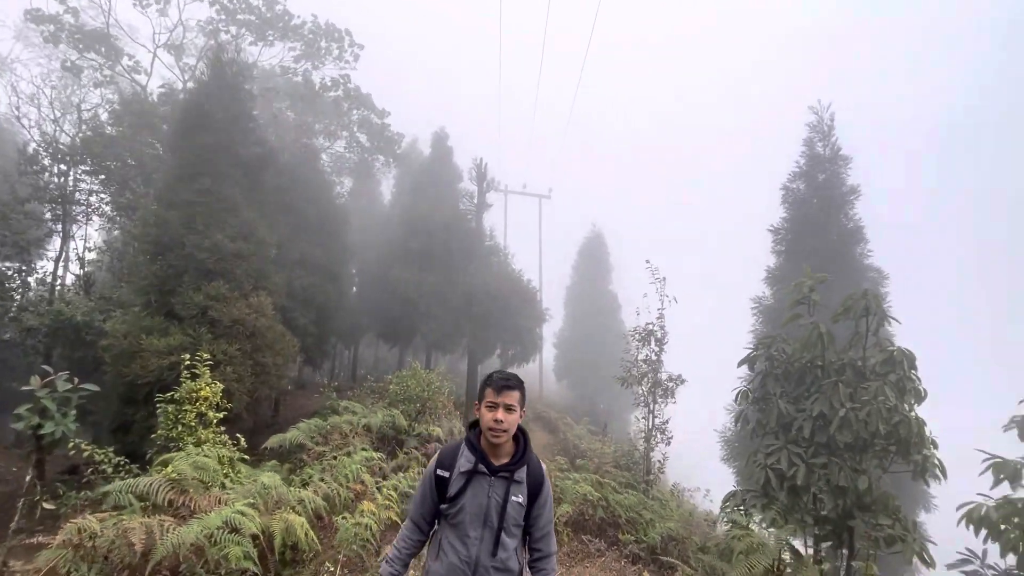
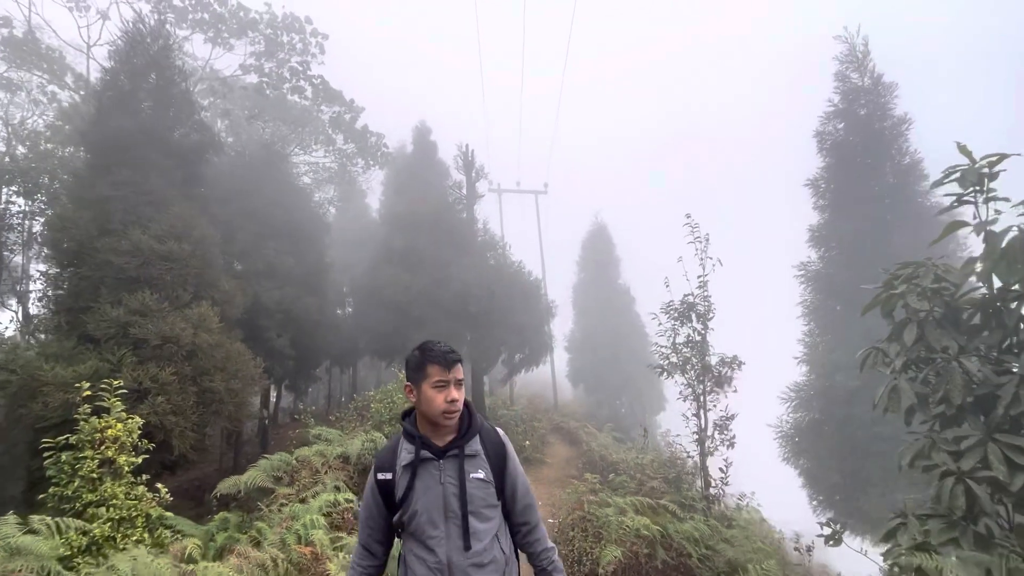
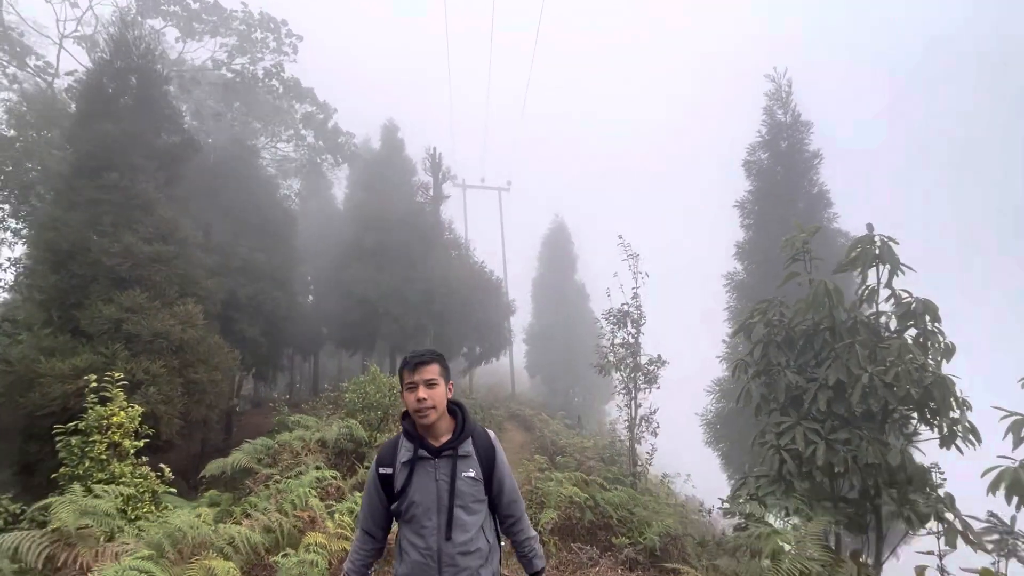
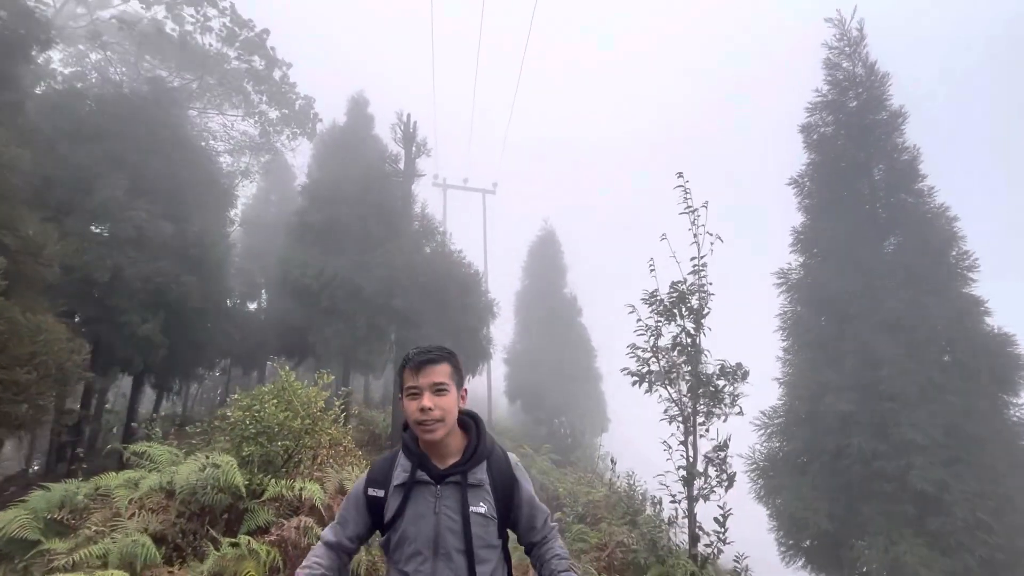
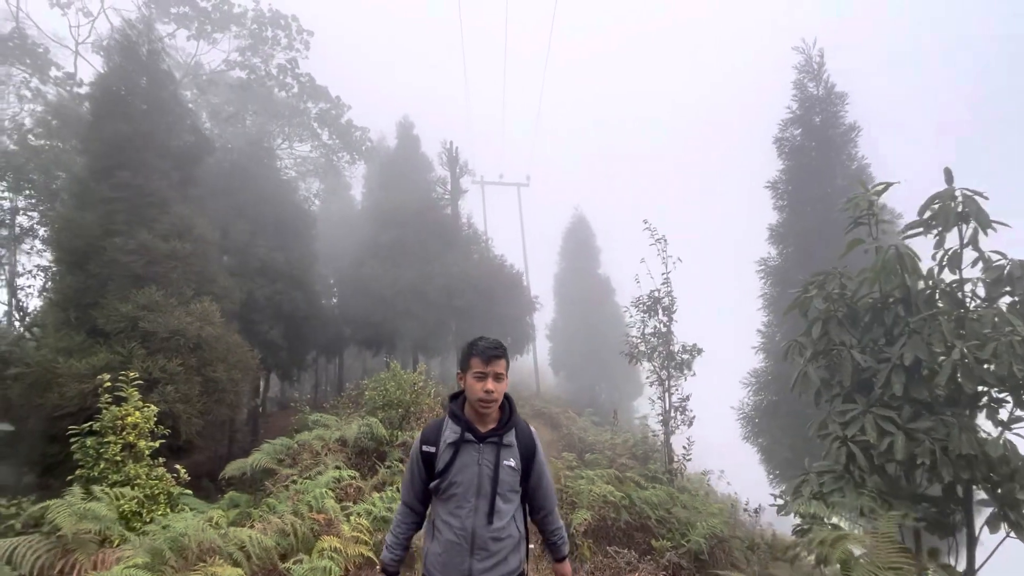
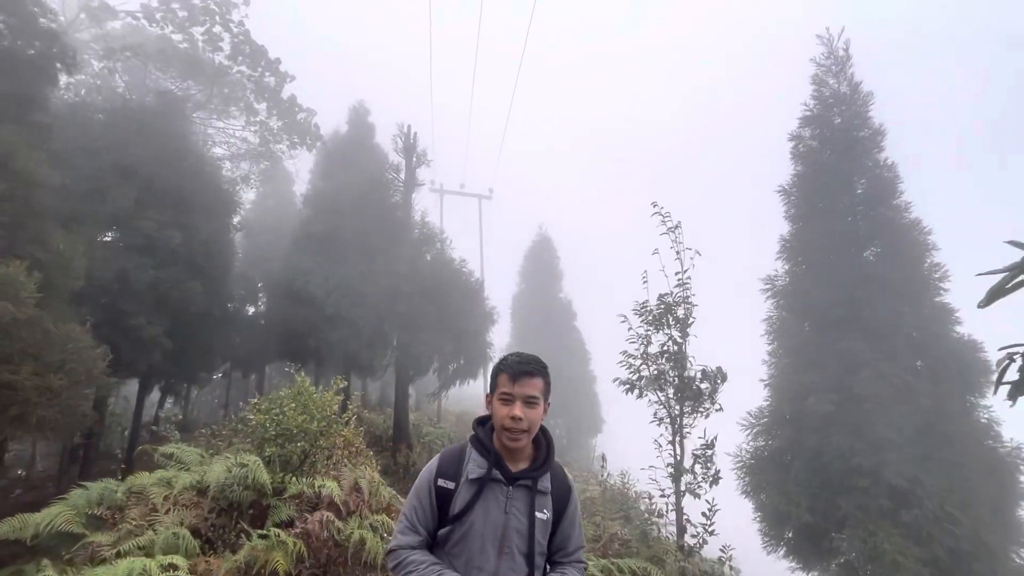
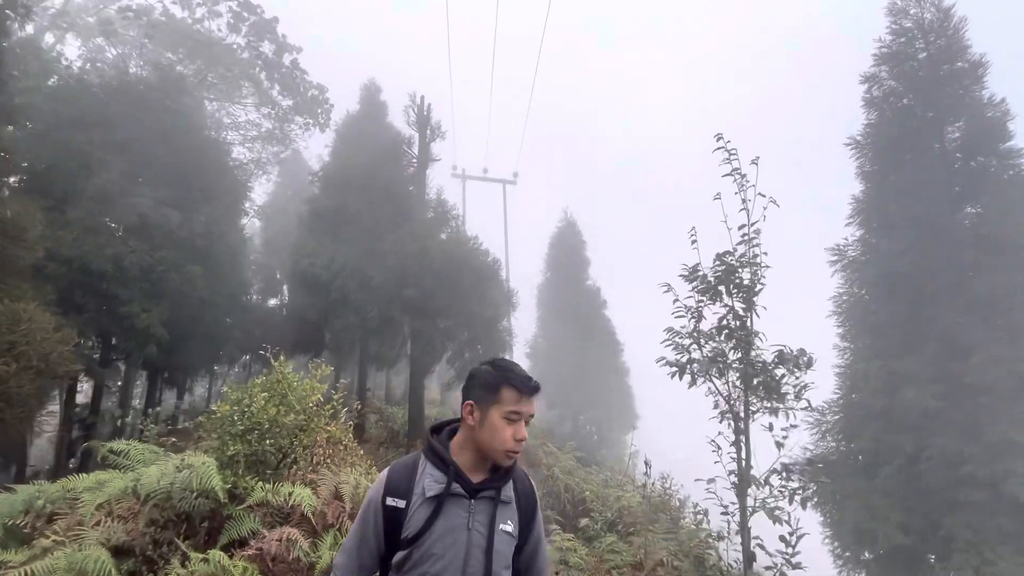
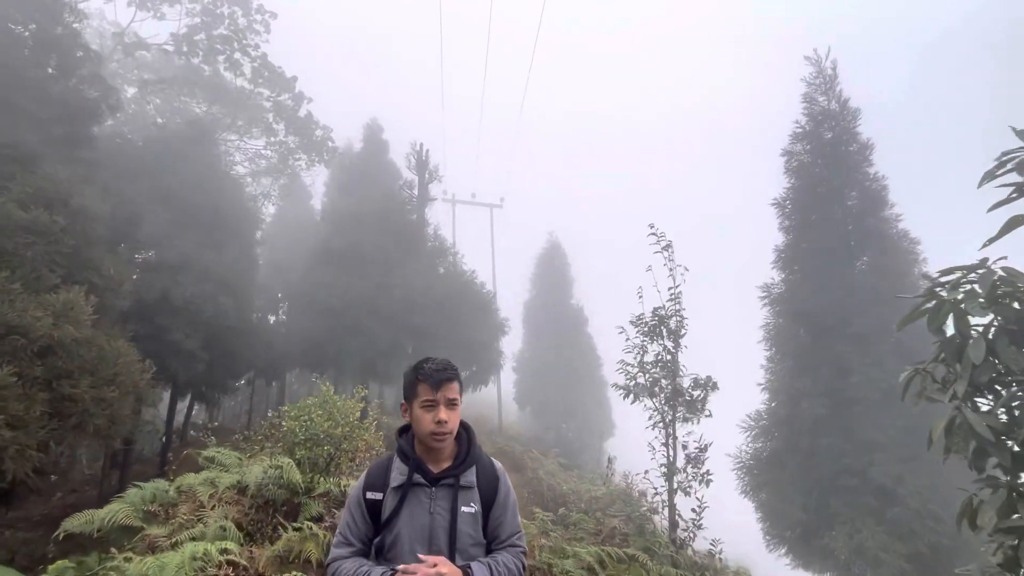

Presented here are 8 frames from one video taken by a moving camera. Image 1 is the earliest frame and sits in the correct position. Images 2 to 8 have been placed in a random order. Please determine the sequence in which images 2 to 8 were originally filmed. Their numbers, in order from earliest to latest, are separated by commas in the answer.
3, 5, 2, 8, 6, 4, 7
